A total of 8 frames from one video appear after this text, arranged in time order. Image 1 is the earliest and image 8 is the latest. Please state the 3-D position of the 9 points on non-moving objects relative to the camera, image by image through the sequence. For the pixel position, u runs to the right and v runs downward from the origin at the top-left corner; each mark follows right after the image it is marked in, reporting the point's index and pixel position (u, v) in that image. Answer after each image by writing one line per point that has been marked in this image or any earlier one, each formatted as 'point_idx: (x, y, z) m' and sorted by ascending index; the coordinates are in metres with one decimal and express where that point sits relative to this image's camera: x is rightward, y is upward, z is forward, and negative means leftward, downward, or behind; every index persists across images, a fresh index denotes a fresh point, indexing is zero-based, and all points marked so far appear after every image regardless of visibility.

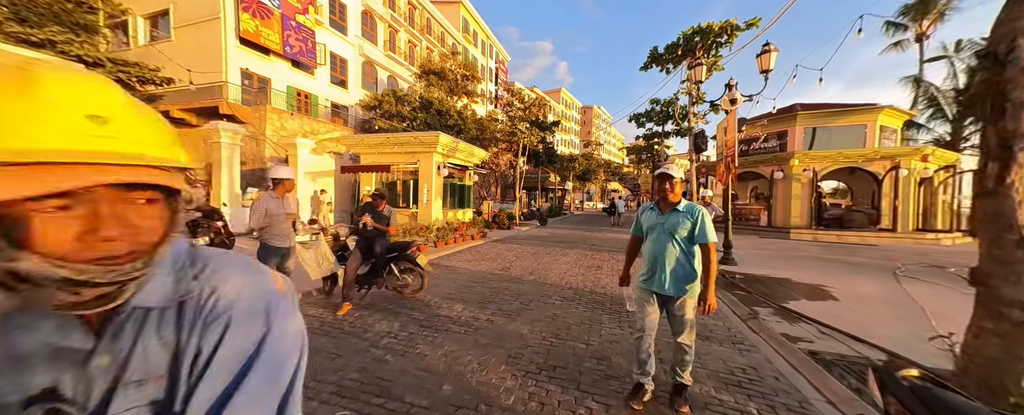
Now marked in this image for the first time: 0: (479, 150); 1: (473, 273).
0: (-1.7, +3.0, +15.8) m
1: (-0.8, -1.4, +6.3) m
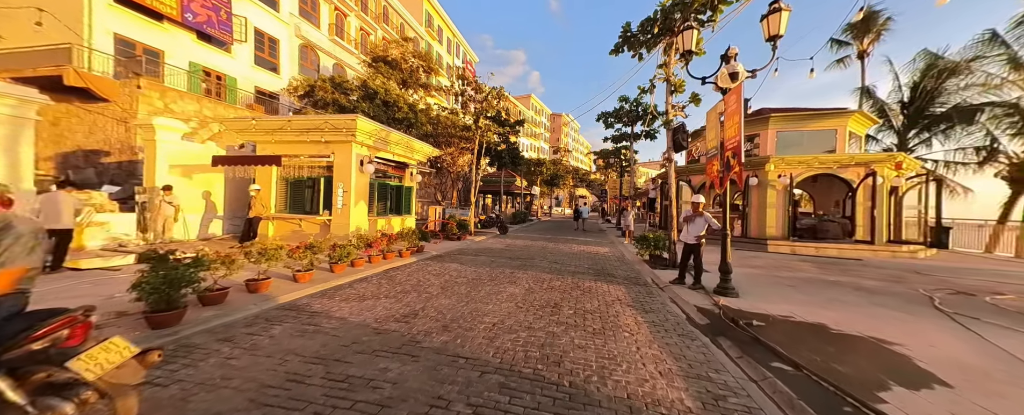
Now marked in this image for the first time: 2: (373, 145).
0: (-3.9, +2.8, +13.1) m
1: (-2.0, -1.5, +3.8) m
2: (-4.8, +2.1, +10.4) m
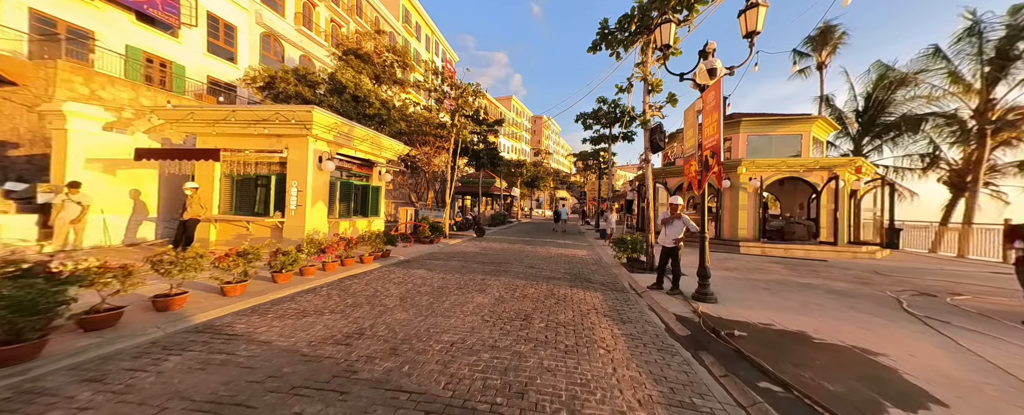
0: (-4.9, +2.7, +12.3) m
1: (-2.5, -1.5, +3.1) m
2: (-5.6, +2.1, +9.6) m
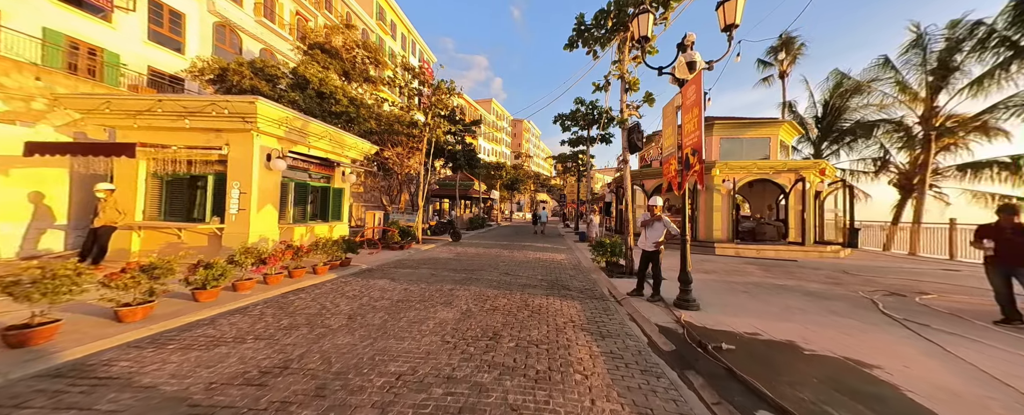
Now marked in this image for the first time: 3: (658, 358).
0: (-5.9, +2.6, +11.4) m
1: (-2.8, -1.5, +2.3) m
2: (-6.4, +2.0, +8.6) m
3: (+1.8, -1.8, +3.7) m
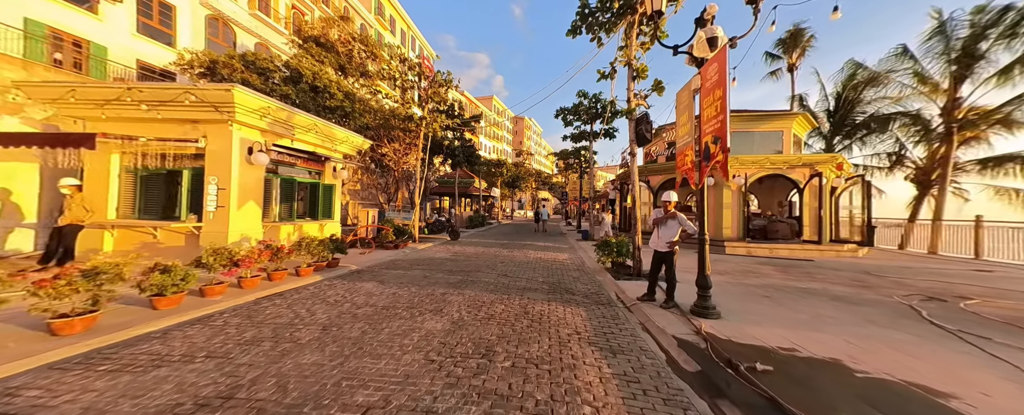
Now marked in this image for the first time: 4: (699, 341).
0: (-5.9, +2.7, +10.8) m
1: (-2.9, -1.5, +1.7) m
2: (-6.5, +2.1, +8.0) m
3: (+1.7, -1.8, +3.1) m
4: (+2.4, -1.7, +4.0) m
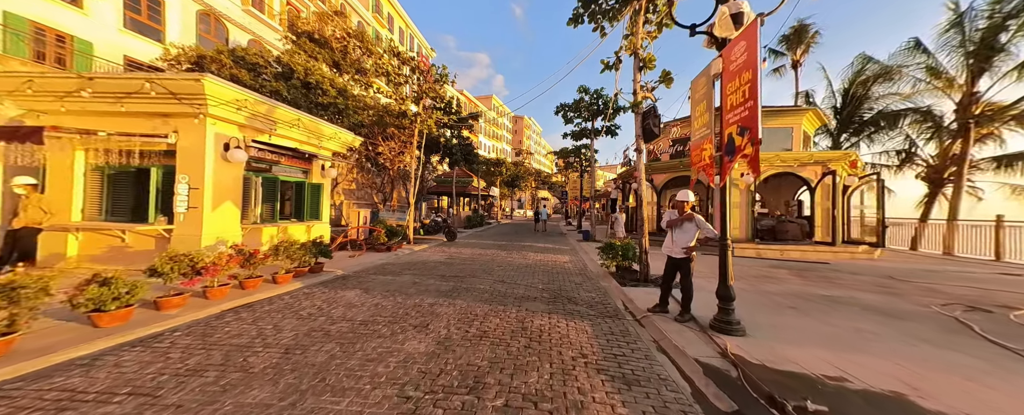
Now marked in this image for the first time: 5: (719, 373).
0: (-6.0, +2.7, +10.2) m
1: (-2.9, -1.5, +1.2) m
2: (-6.5, +2.1, +7.4) m
3: (+1.7, -1.8, +2.5) m
4: (+2.4, -1.8, +3.4) m
5: (+2.2, -1.7, +3.2) m
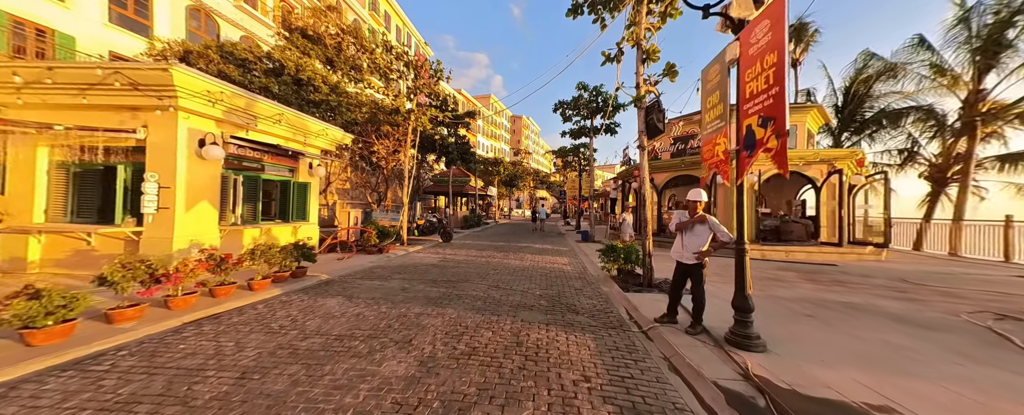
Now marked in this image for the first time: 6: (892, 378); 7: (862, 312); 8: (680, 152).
0: (-6.1, +2.7, +9.7) m
1: (-3.0, -1.6, +0.7) m
2: (-6.6, +2.0, +7.0) m
3: (+1.6, -1.8, +2.1) m
4: (+2.3, -1.8, +3.0) m
5: (+2.1, -1.8, +2.8) m
6: (+4.0, -1.8, +3.3) m
7: (+6.3, -1.8, +5.5) m
8: (+8.9, +3.0, +16.2) m
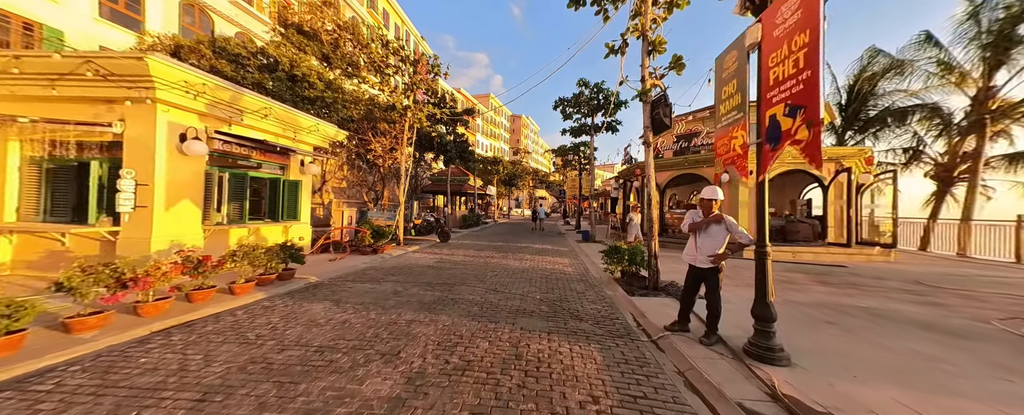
0: (-6.1, +2.7, +9.4) m
1: (-3.0, -1.5, +0.3) m
2: (-6.6, +2.1, +6.6) m
3: (+1.6, -1.8, +1.7) m
4: (+2.3, -1.8, +2.6) m
5: (+2.1, -1.7, +2.5) m
6: (+4.0, -1.8, +2.9) m
7: (+6.2, -1.8, +5.1) m
8: (+8.9, +3.0, +15.9) m
